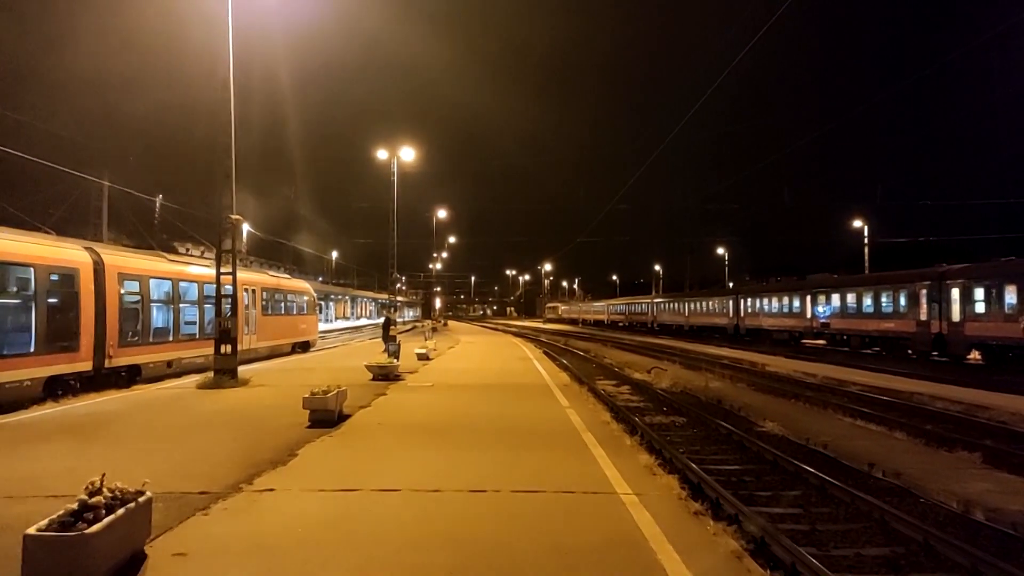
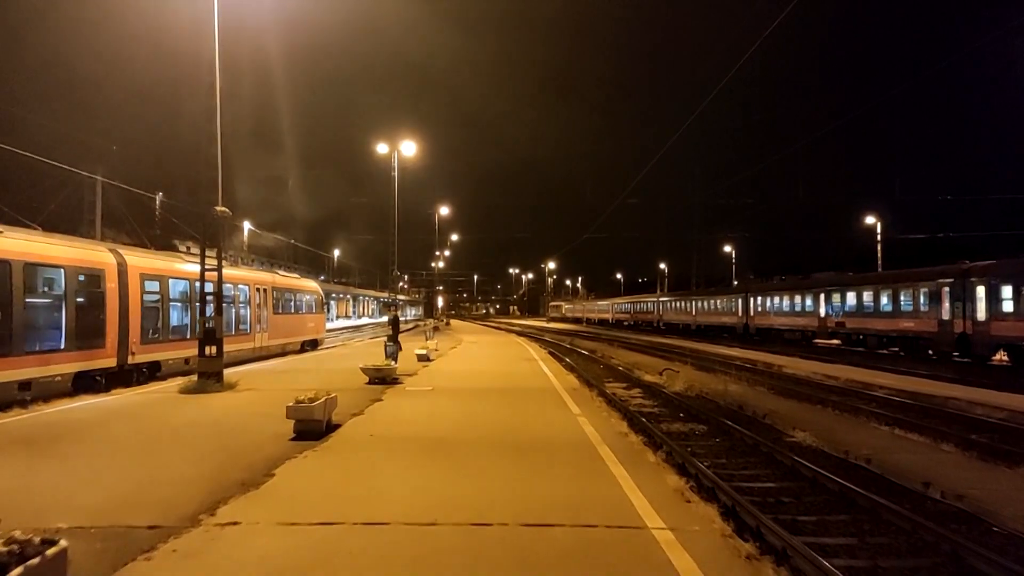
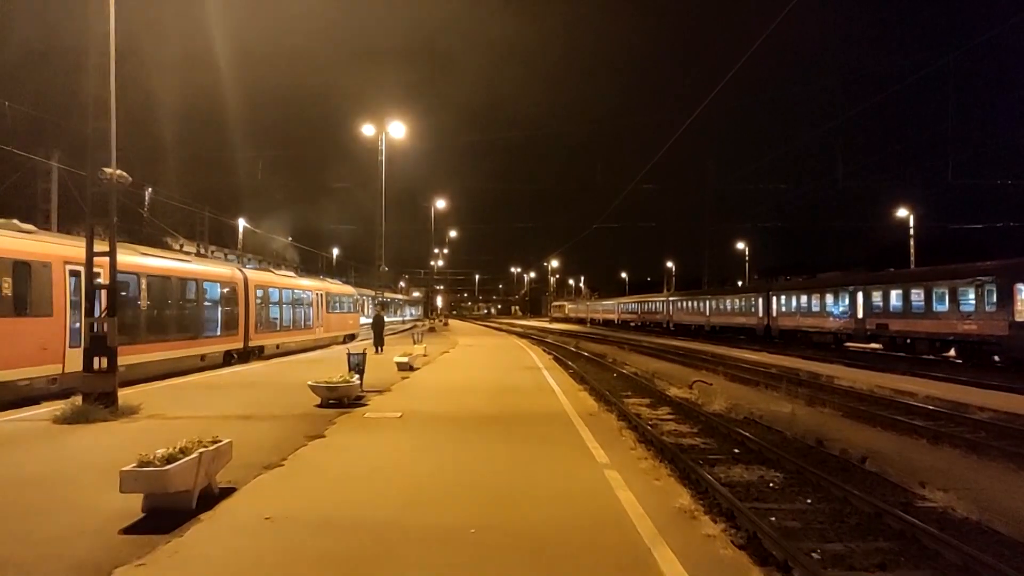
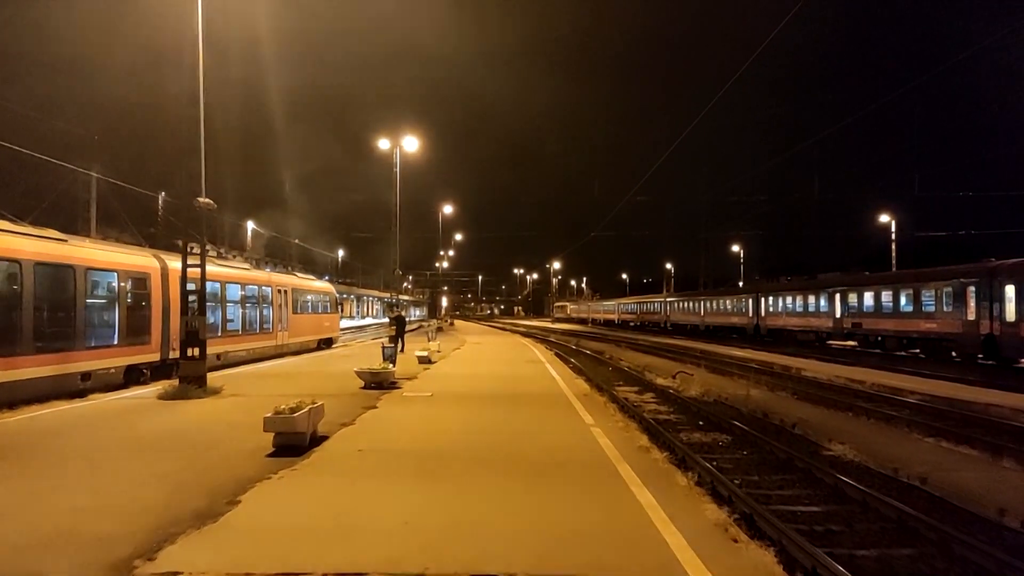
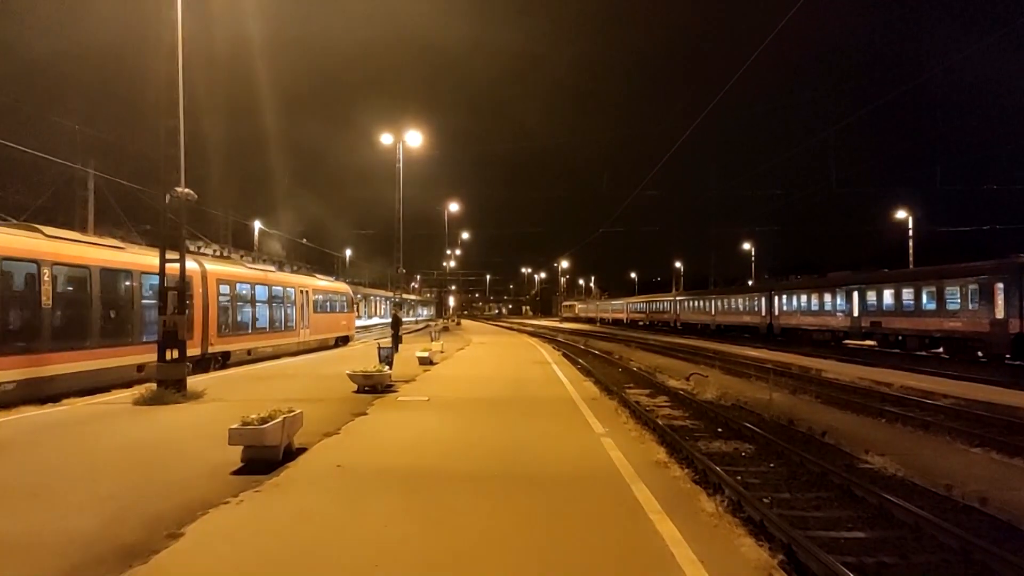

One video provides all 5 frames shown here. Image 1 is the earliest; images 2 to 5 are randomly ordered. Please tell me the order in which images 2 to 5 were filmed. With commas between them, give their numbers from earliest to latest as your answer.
2, 4, 5, 3
